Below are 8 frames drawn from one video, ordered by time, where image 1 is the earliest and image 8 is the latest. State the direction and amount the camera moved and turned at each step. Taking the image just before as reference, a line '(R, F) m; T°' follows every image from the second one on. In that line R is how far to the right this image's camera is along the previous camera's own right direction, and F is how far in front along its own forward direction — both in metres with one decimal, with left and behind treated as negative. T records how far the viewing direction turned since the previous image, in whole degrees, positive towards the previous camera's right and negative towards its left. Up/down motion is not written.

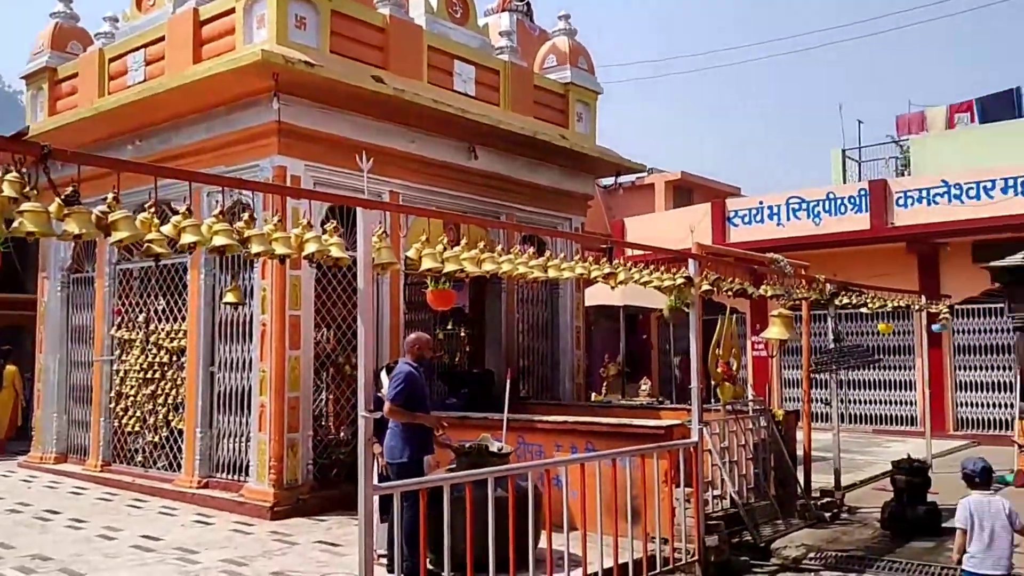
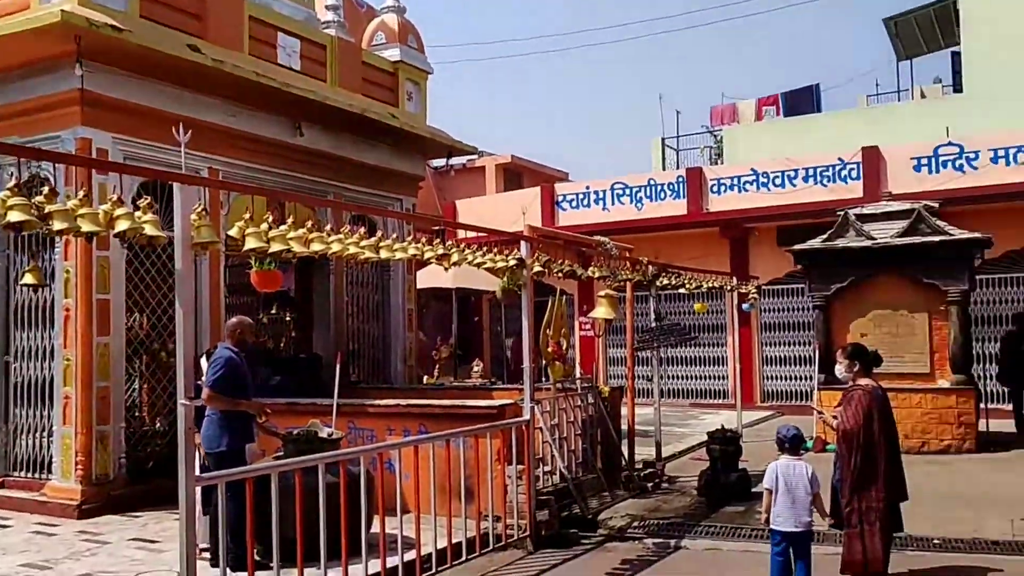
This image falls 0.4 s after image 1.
(0.0, +0.1) m; +11°
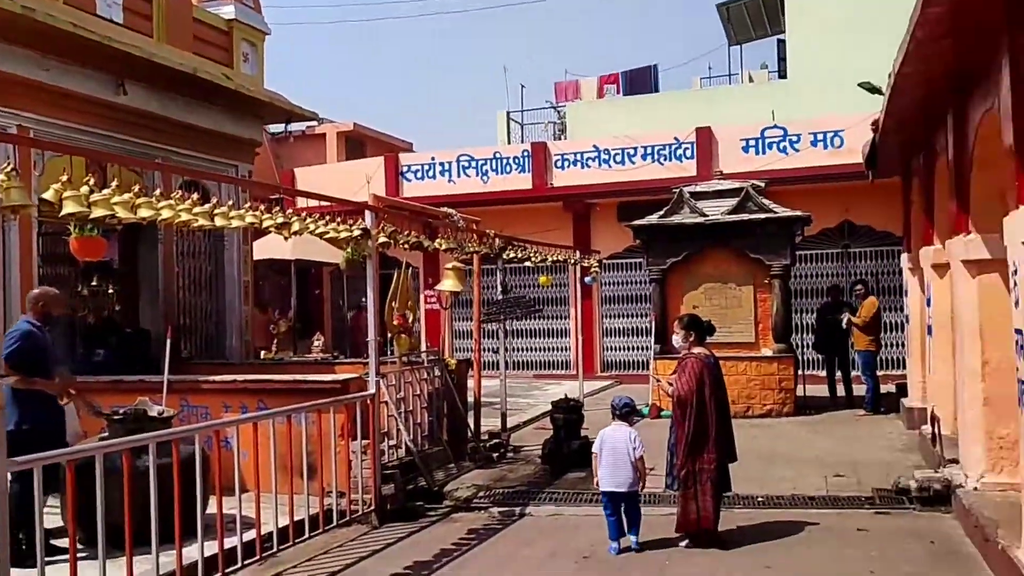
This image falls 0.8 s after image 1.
(0.0, +0.1) m; +10°
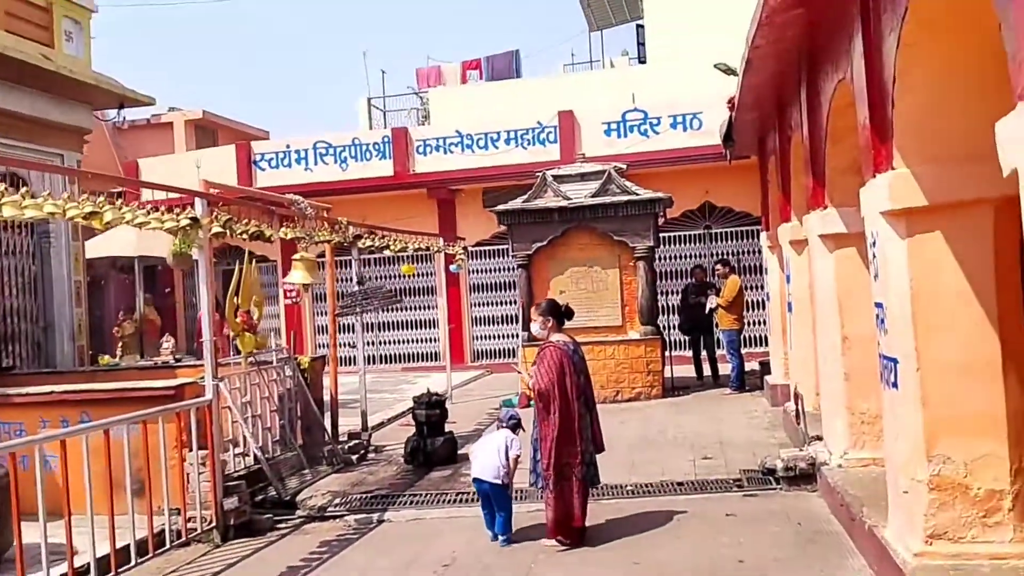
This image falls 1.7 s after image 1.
(+0.2, +0.4) m; +8°
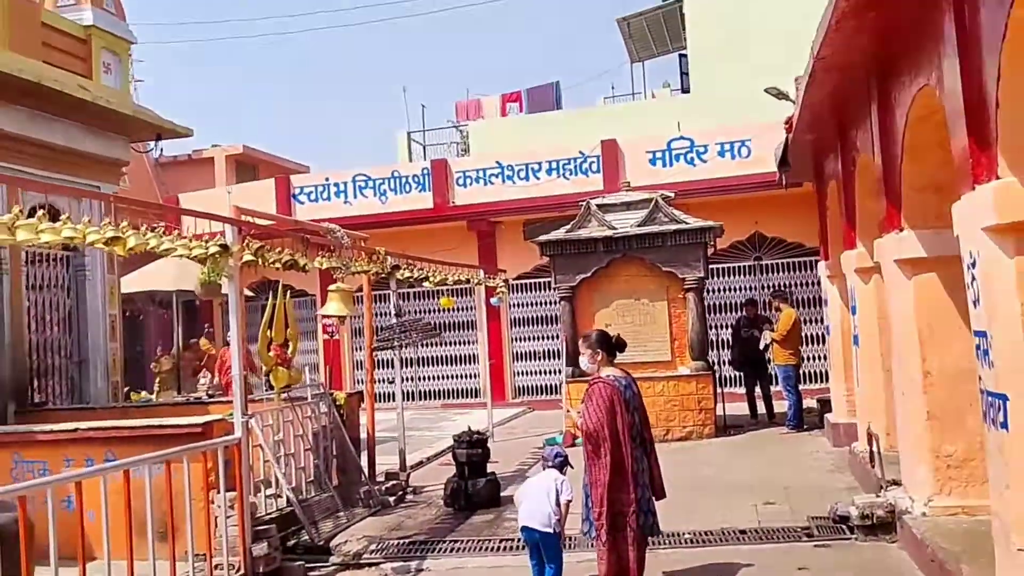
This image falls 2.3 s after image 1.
(-0.1, +0.4) m; -3°
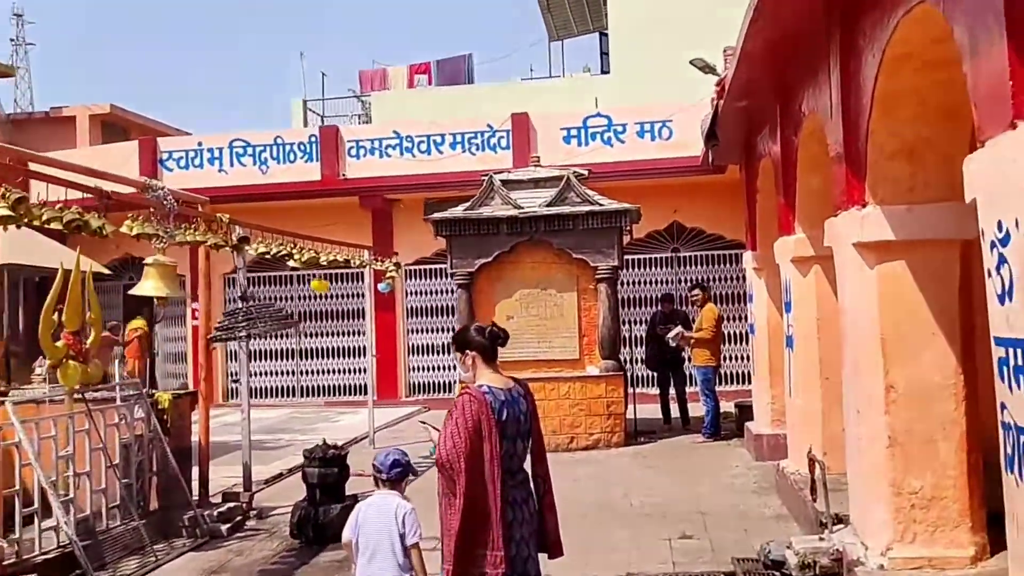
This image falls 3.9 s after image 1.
(+0.3, +1.5) m; +5°
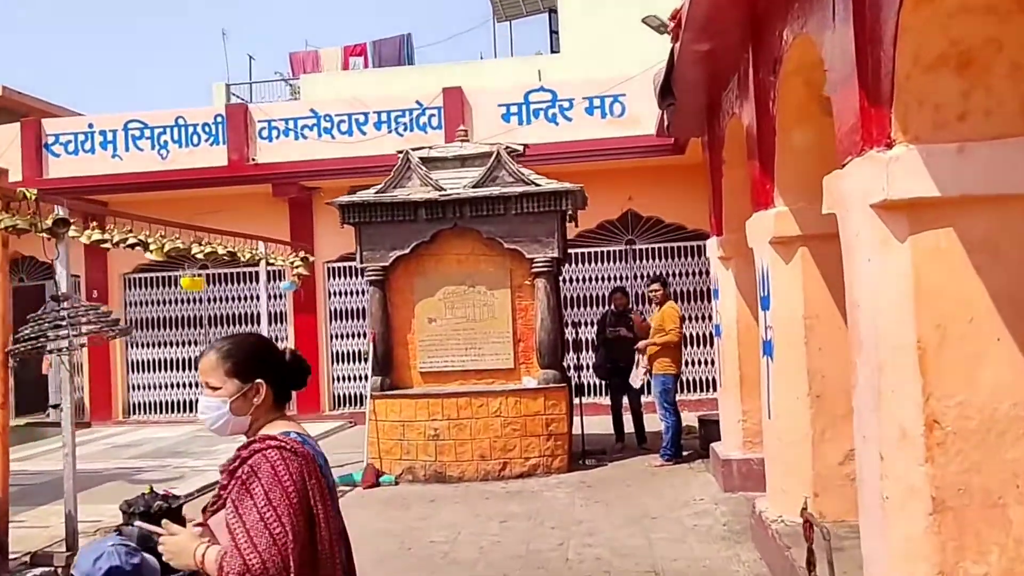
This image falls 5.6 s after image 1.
(+0.4, +1.6) m; +2°
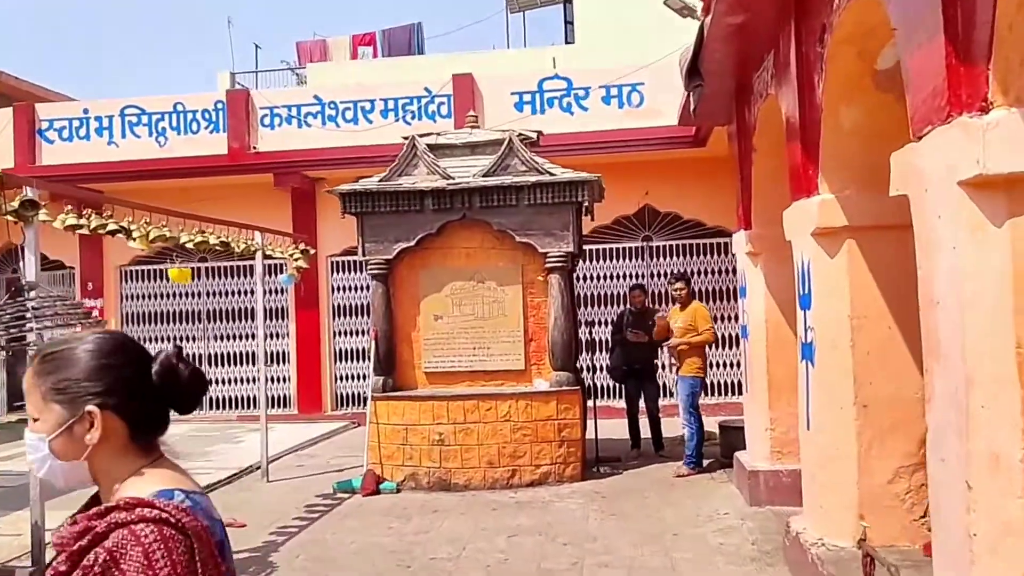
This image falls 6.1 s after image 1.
(0.0, +0.5) m; -1°
